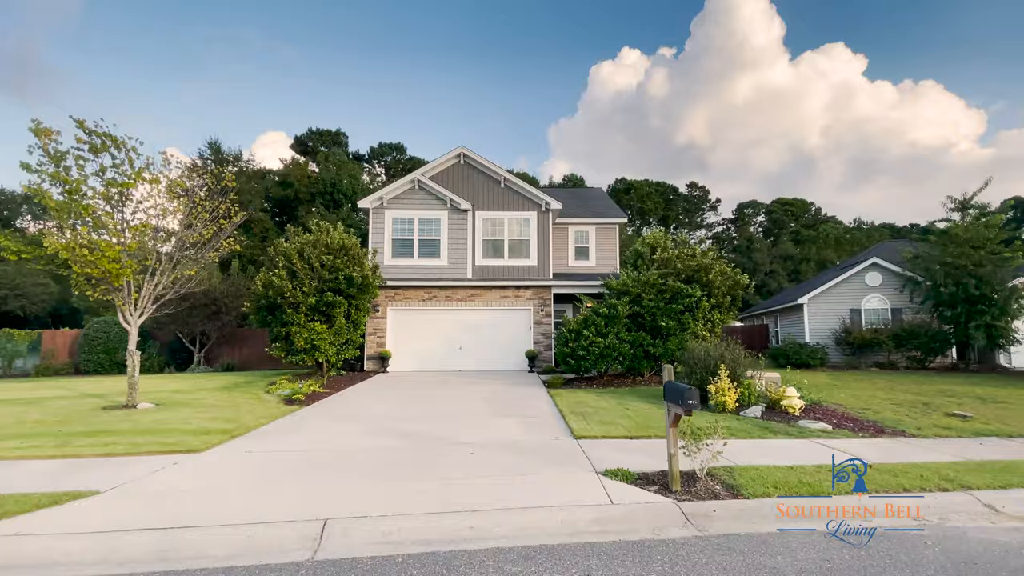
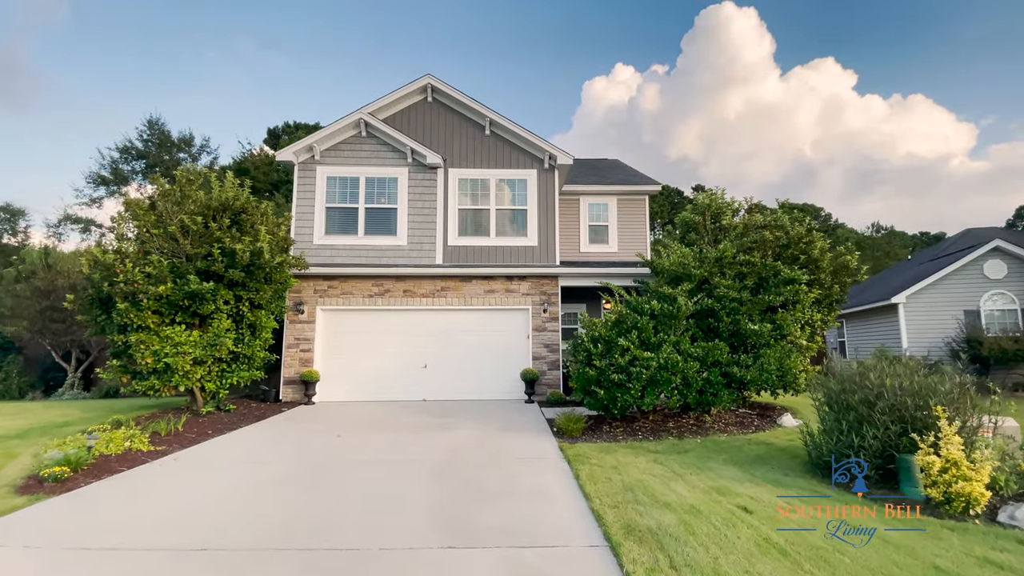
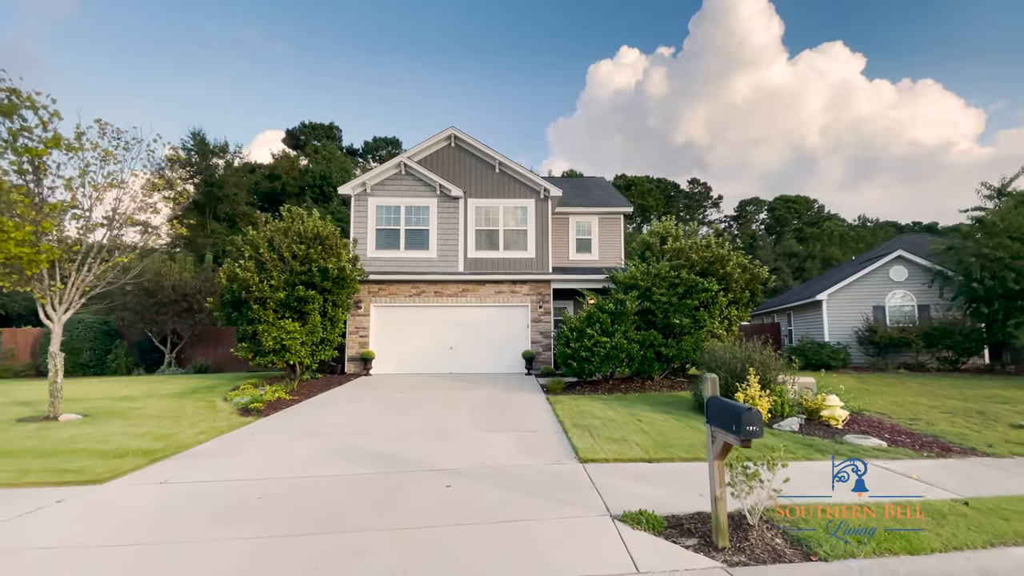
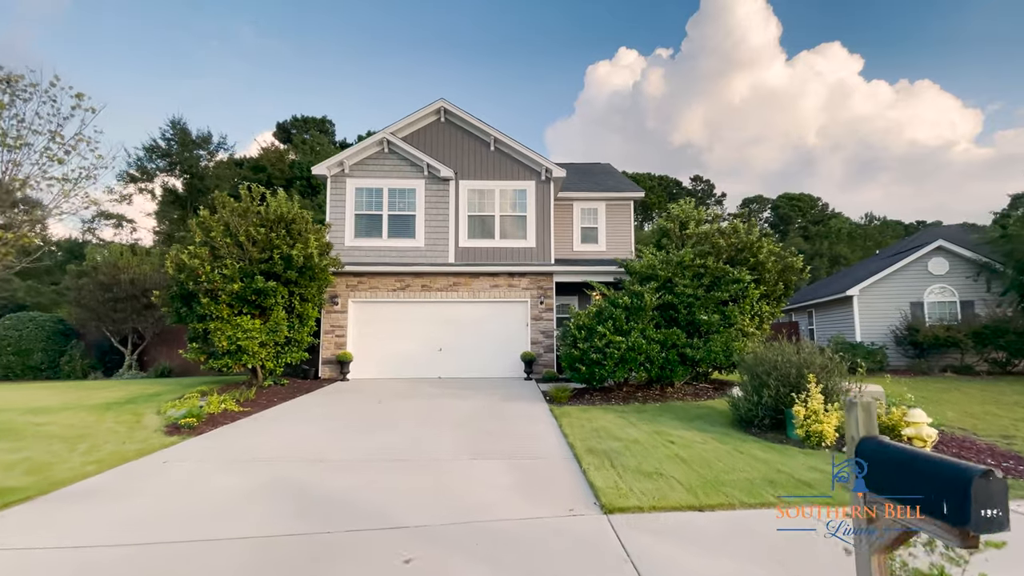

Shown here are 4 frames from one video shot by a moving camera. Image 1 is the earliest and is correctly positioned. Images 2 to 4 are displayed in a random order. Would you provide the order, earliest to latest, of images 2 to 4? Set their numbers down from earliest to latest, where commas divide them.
3, 4, 2
